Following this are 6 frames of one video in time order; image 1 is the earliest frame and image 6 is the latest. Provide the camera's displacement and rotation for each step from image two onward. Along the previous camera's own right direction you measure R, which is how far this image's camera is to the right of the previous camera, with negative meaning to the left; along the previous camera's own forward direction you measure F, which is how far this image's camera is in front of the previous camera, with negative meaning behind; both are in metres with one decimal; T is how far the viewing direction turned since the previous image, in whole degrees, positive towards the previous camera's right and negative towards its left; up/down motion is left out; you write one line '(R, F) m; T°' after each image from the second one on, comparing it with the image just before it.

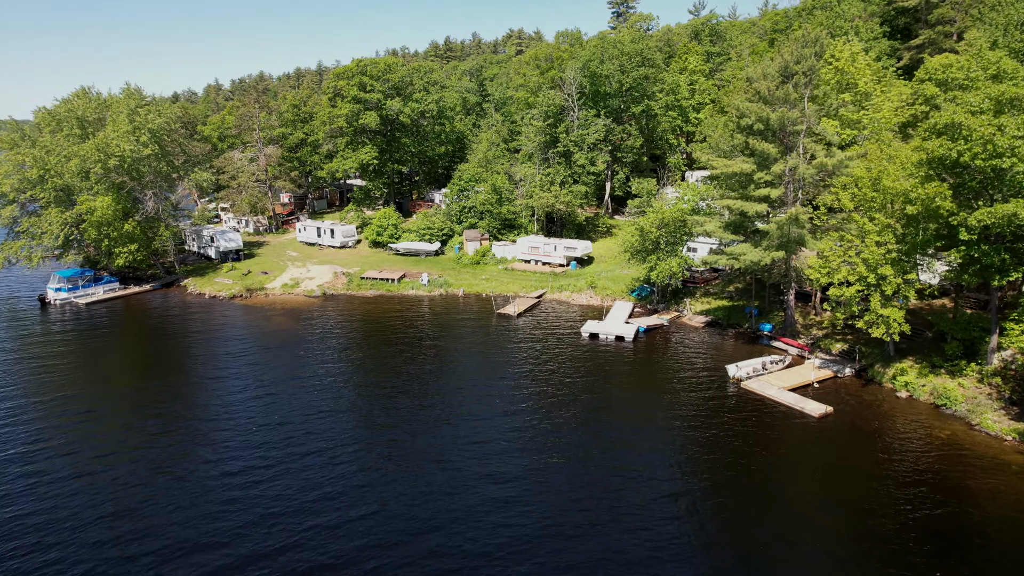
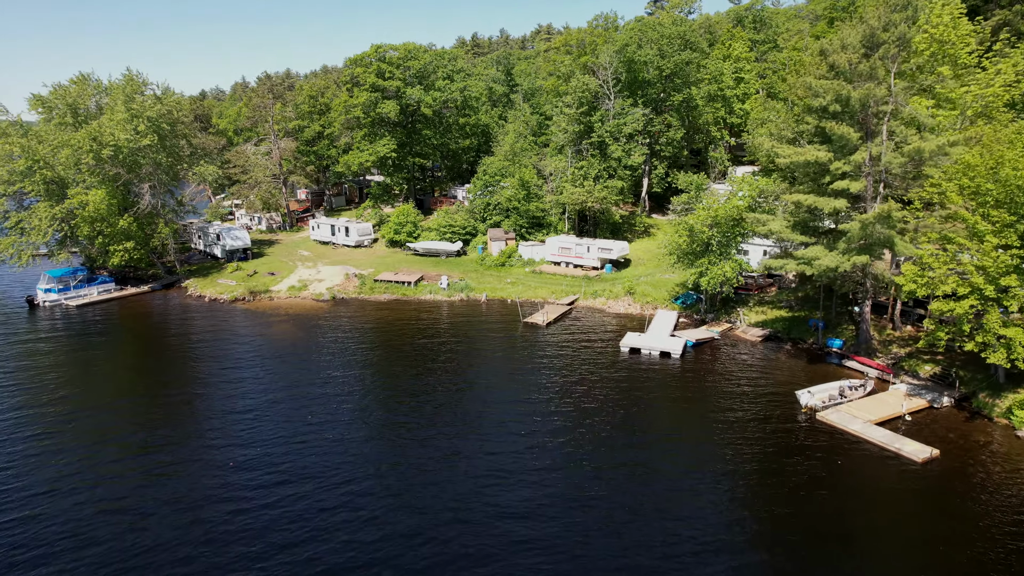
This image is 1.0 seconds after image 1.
(-0.1, +4.9) m; -2°
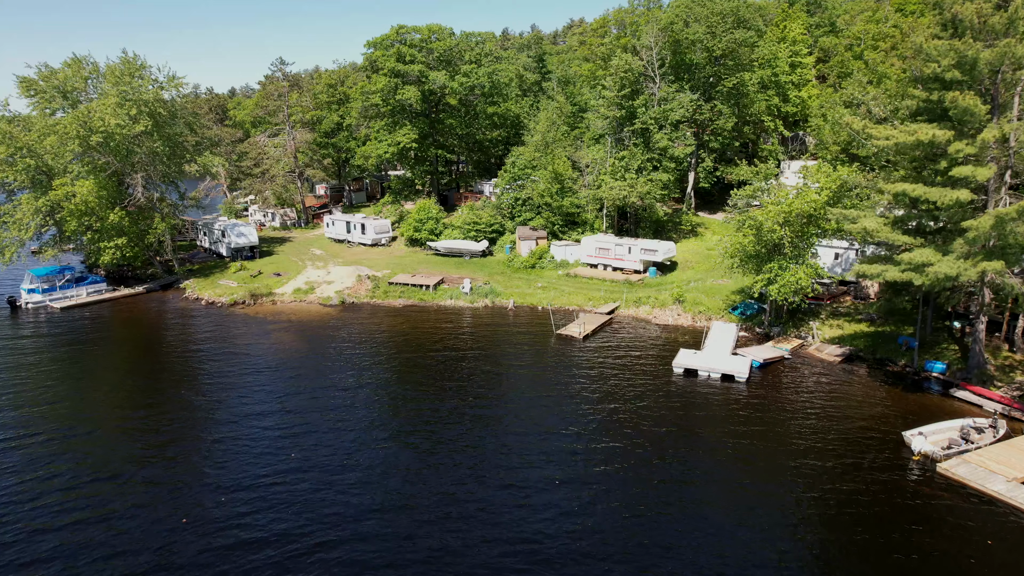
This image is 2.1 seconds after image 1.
(-0.1, +5.4) m; -2°
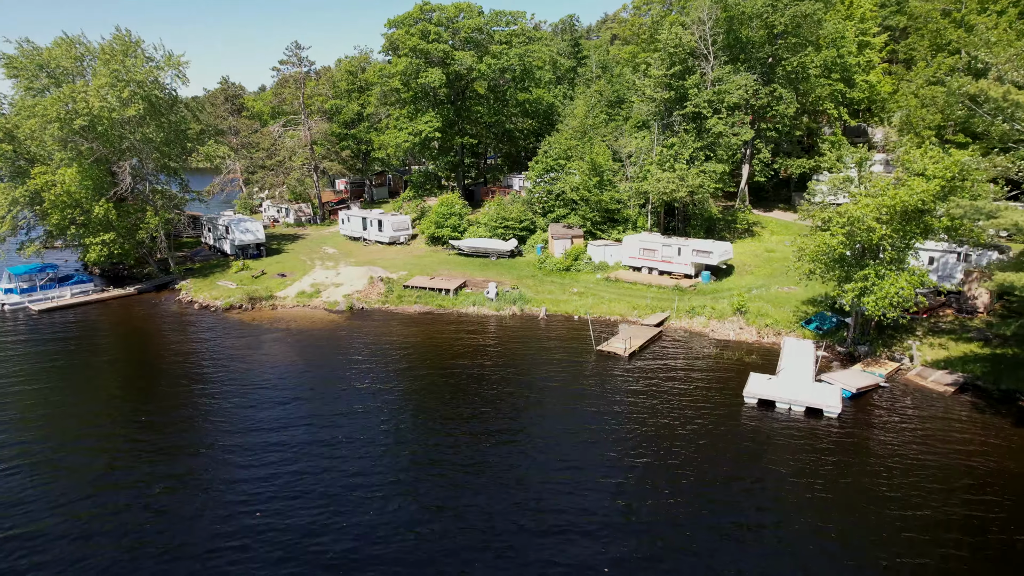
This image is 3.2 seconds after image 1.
(-0.1, +5.3) m; -2°
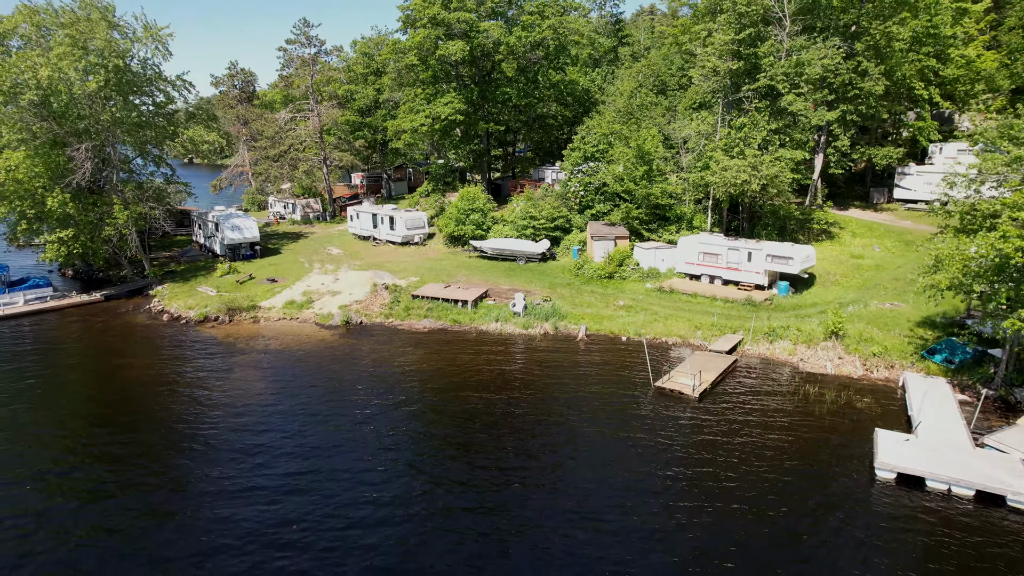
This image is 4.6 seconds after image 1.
(-0.1, +6.8) m; -2°
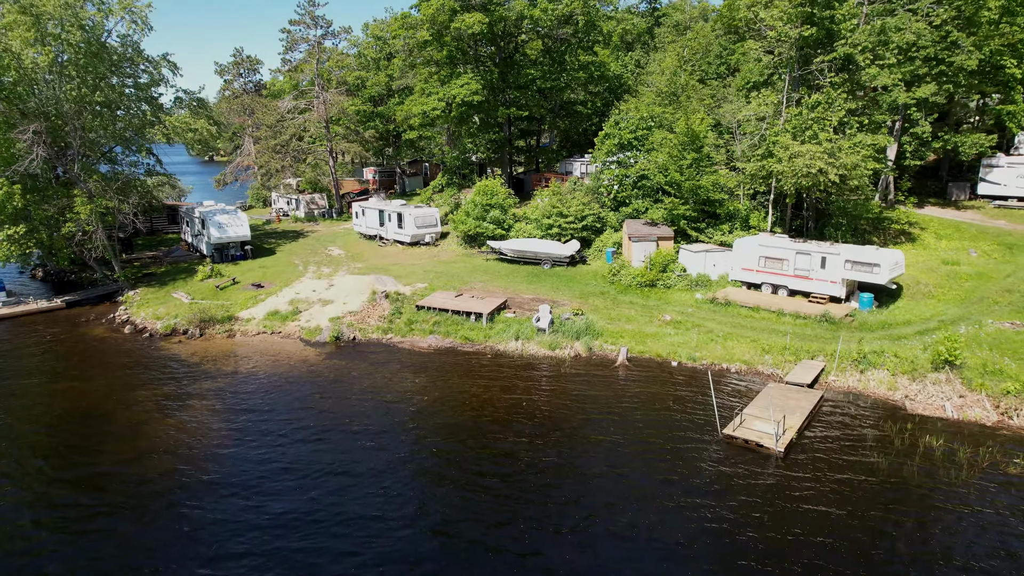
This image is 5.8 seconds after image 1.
(0.0, +5.2) m; -1°
